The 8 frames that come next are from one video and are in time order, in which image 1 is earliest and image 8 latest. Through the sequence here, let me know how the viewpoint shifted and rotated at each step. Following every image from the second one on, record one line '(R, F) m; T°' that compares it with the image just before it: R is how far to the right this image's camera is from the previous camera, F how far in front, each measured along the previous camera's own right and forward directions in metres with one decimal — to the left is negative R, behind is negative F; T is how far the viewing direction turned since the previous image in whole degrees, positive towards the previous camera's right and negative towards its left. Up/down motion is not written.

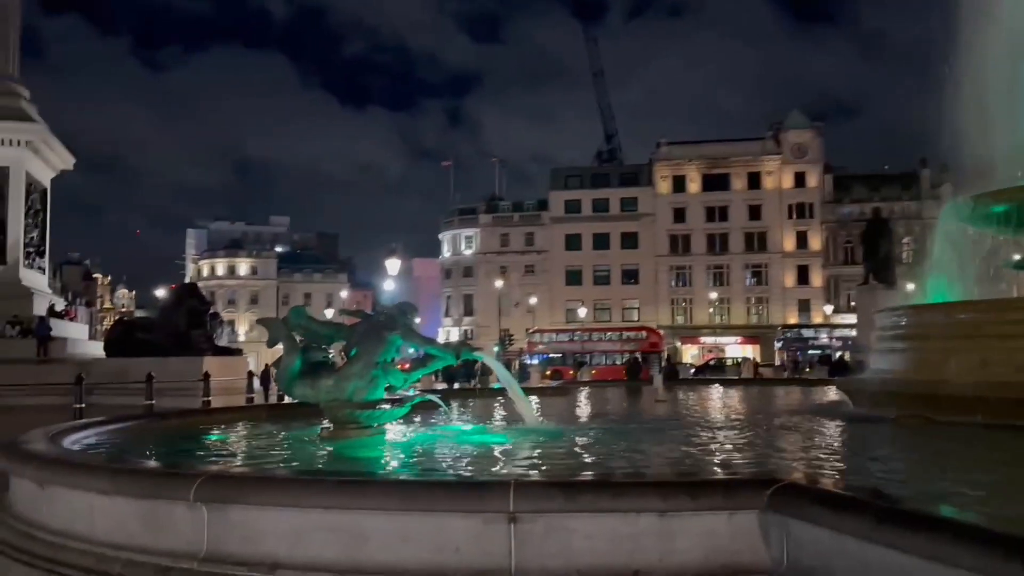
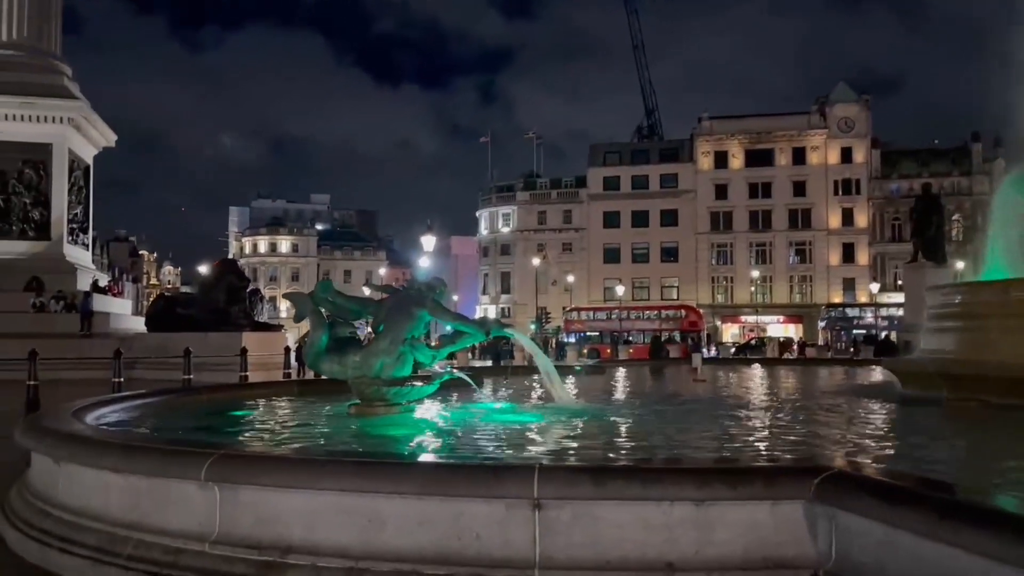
(+0.1, +0.3) m; -2°
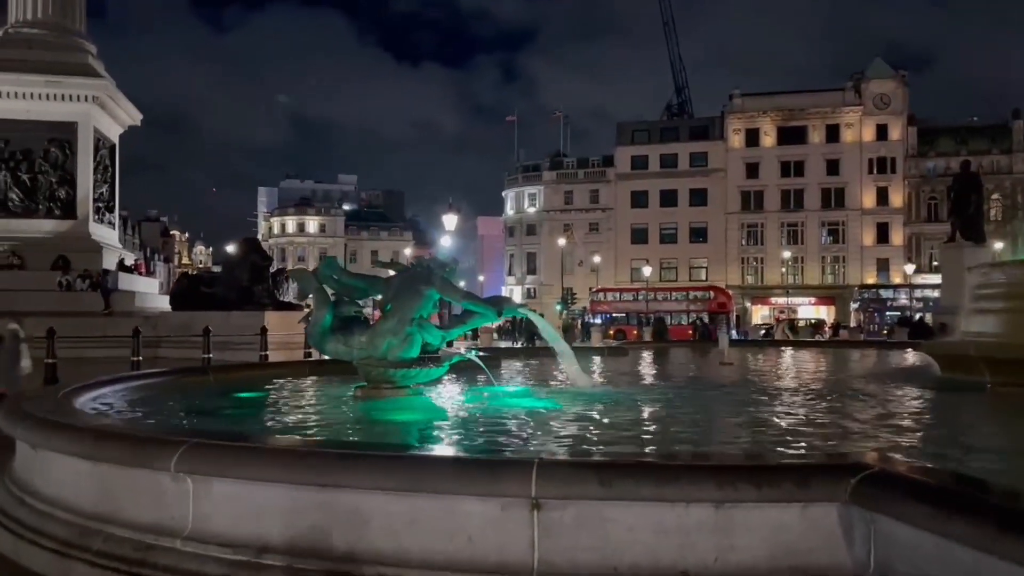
(+0.1, +0.5) m; -2°
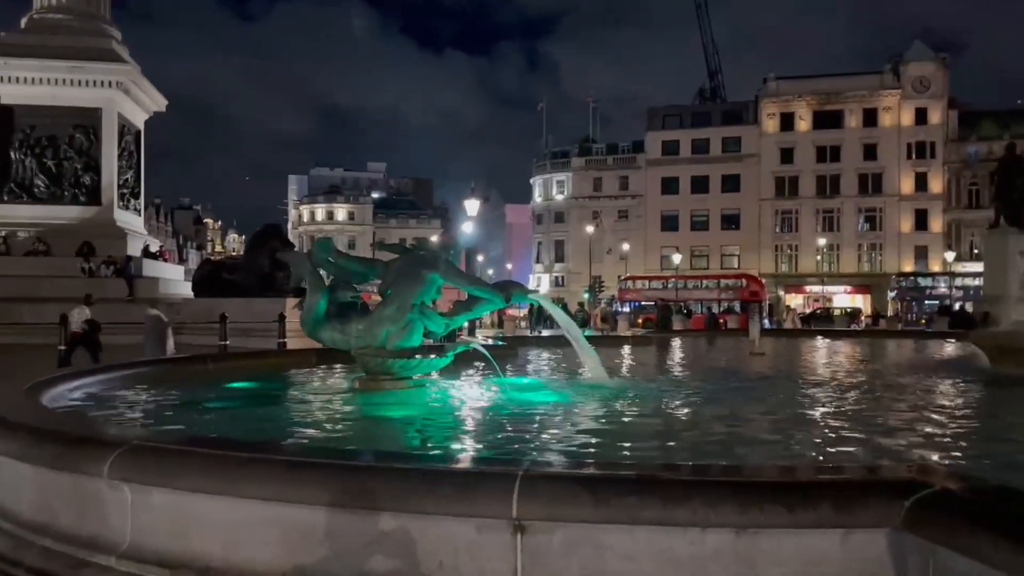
(+0.2, +0.7) m; -2°
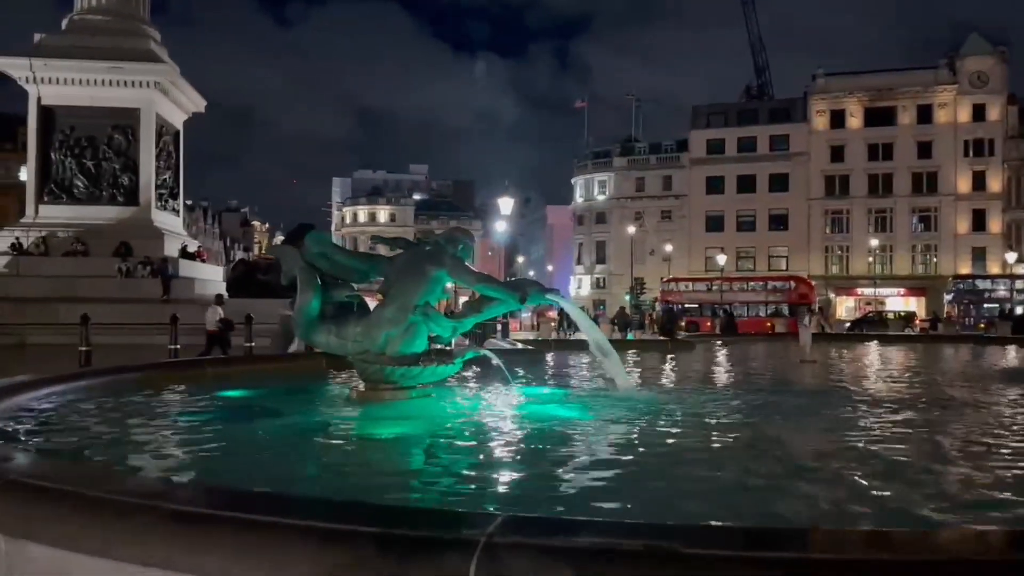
(+0.2, +0.9) m; -3°
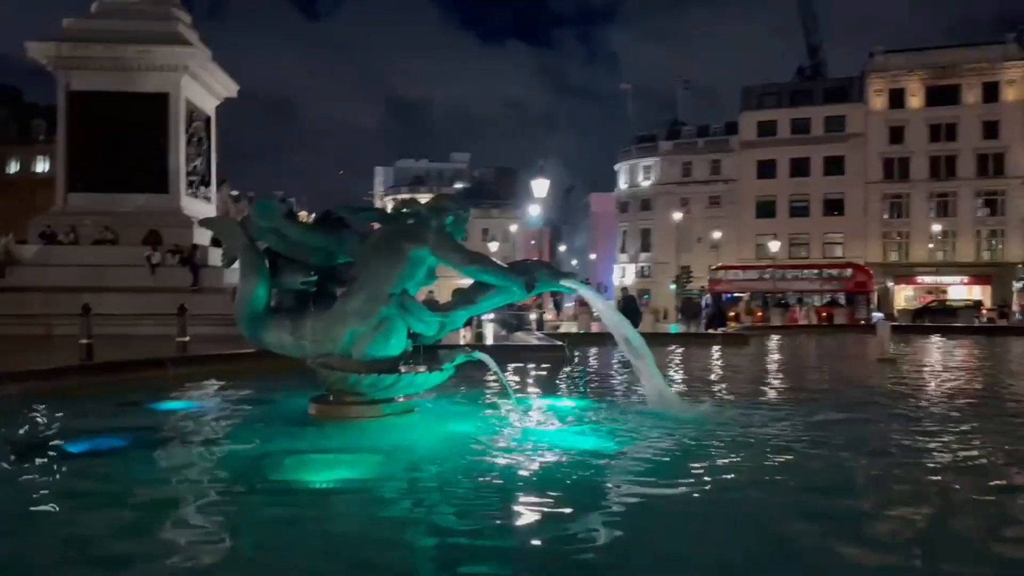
(+0.2, +1.6) m; -3°
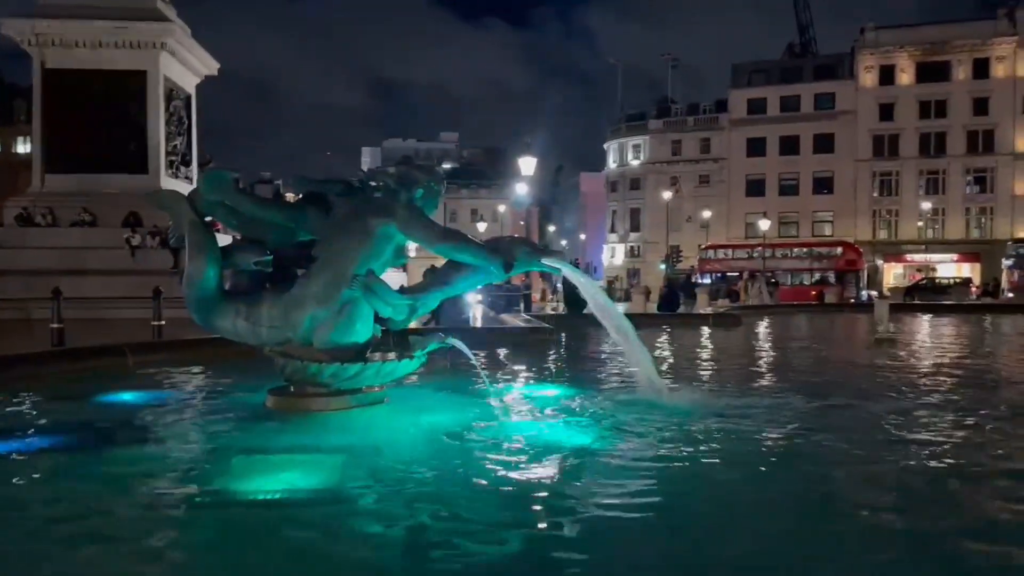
(+0.1, +0.5) m; +1°
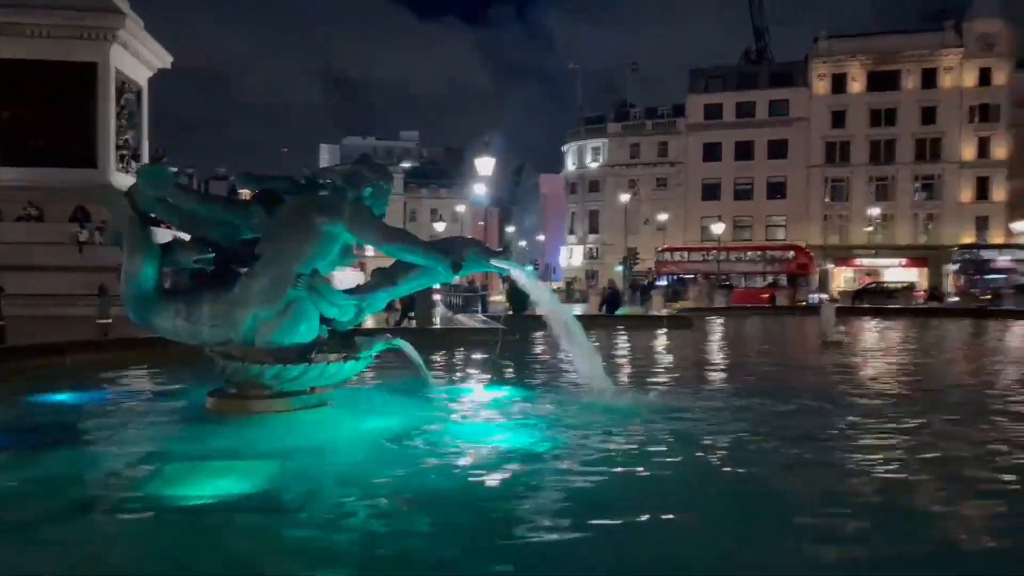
(0.0, -0.4) m; +3°
